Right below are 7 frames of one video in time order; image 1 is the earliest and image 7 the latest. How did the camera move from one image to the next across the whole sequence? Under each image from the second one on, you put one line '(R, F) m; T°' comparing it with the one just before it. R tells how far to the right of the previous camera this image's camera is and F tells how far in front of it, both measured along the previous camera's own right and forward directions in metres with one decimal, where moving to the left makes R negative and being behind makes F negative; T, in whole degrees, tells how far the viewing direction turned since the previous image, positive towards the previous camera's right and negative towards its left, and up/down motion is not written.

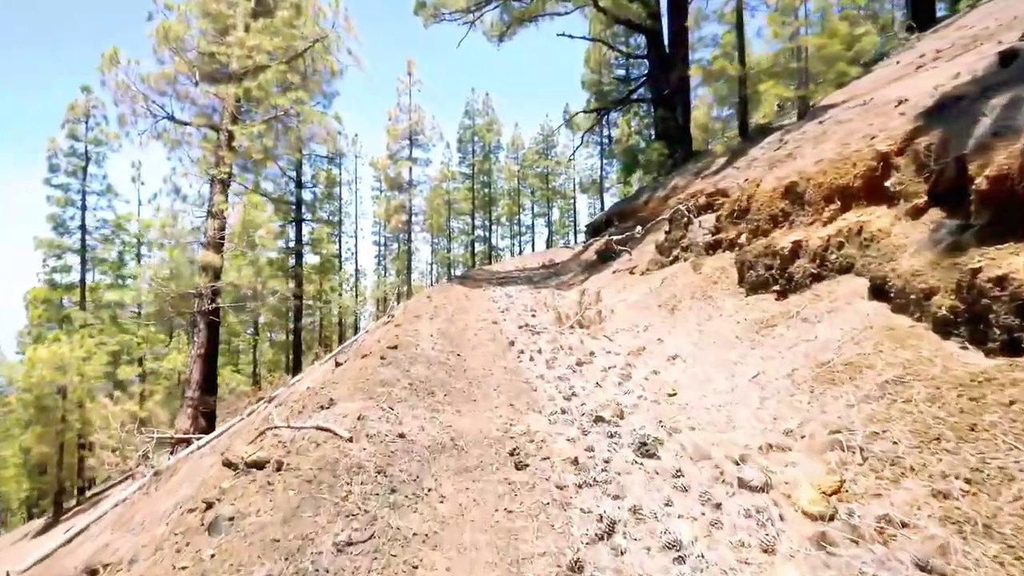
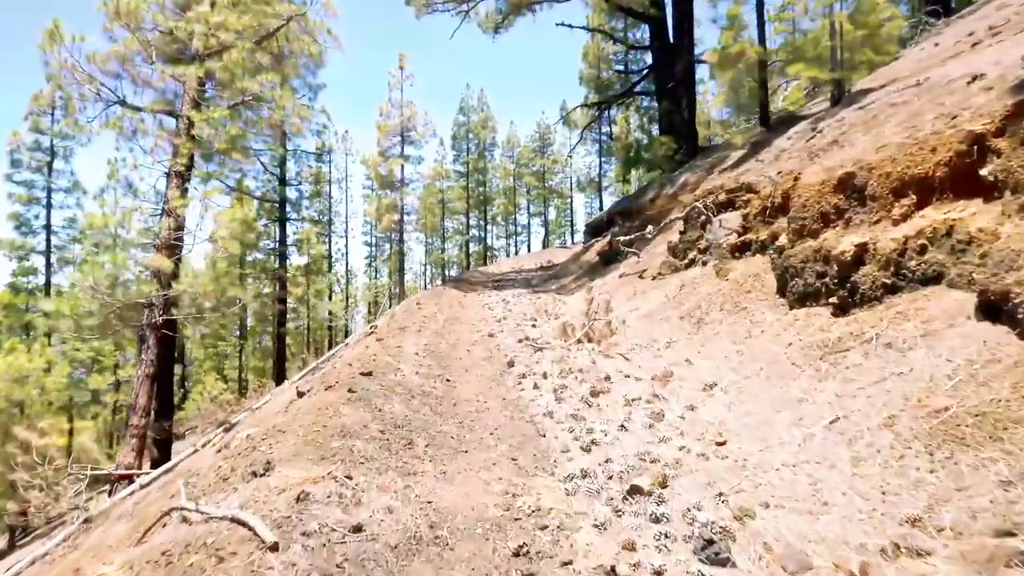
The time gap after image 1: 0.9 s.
(0.0, +1.1) m; 0°
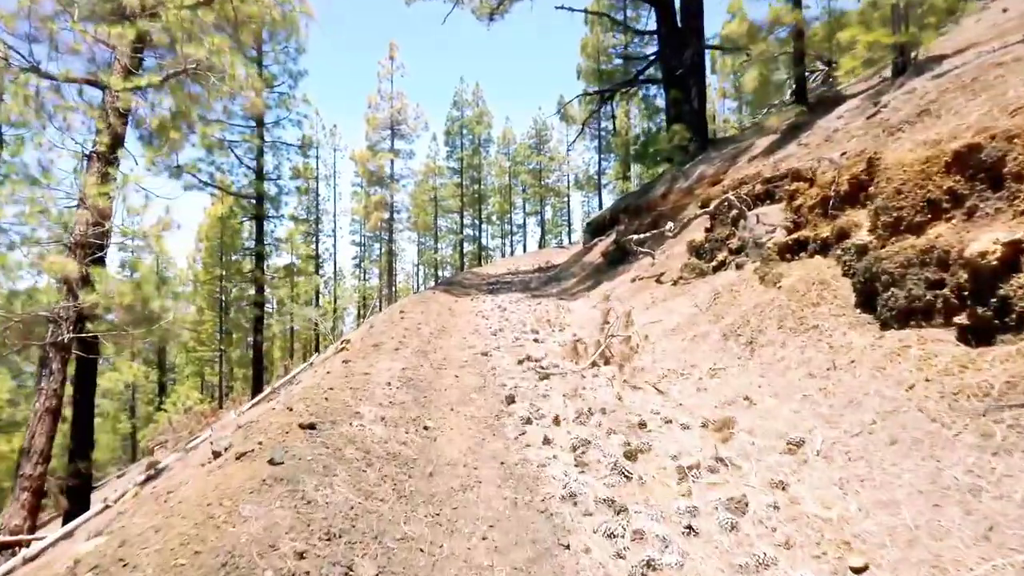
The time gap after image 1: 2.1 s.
(0.0, +1.4) m; 0°
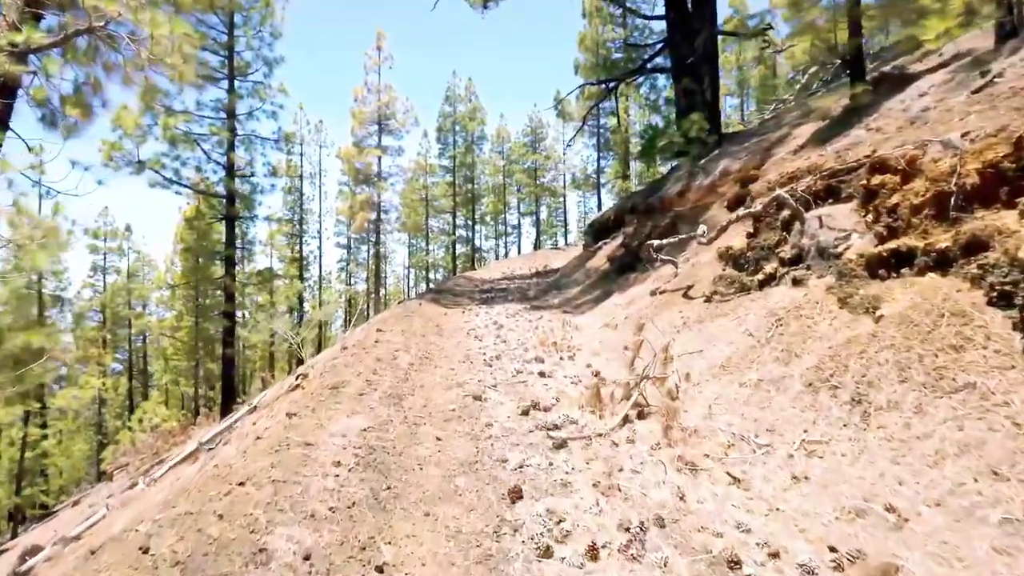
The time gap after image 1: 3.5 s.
(-0.1, +1.6) m; 0°
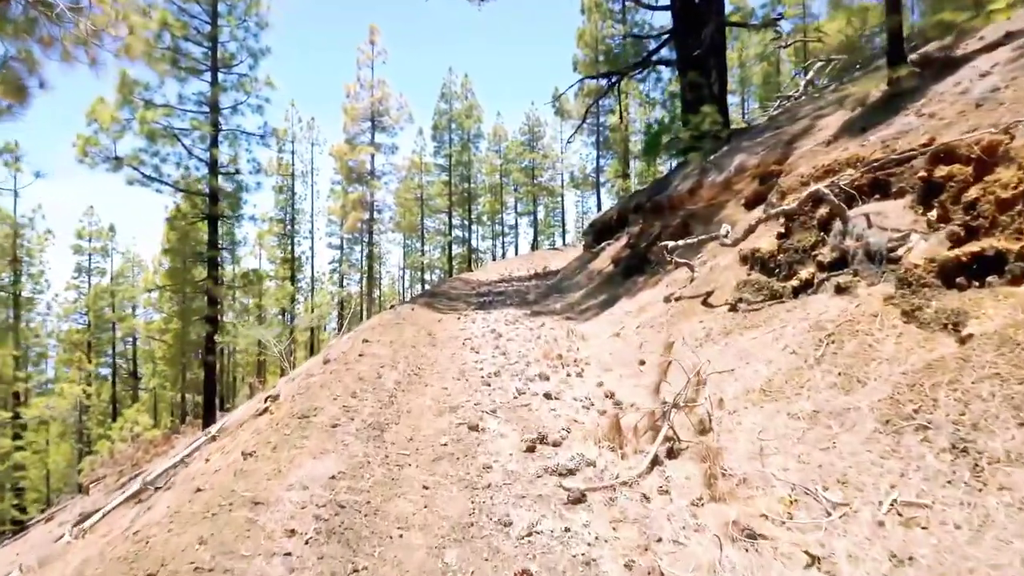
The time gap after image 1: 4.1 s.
(0.0, +0.8) m; 0°
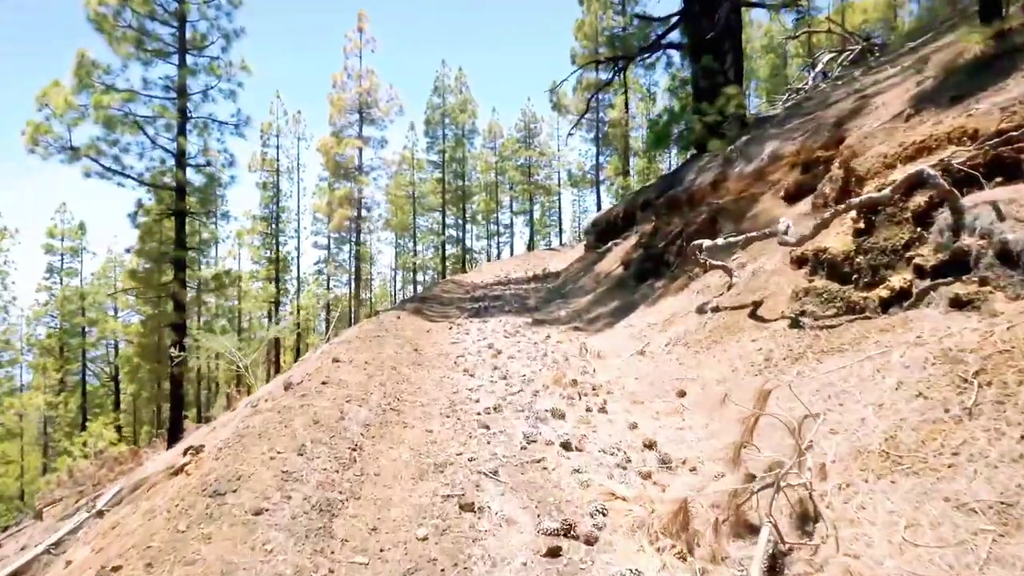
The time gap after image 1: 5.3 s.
(-0.1, +1.4) m; 0°
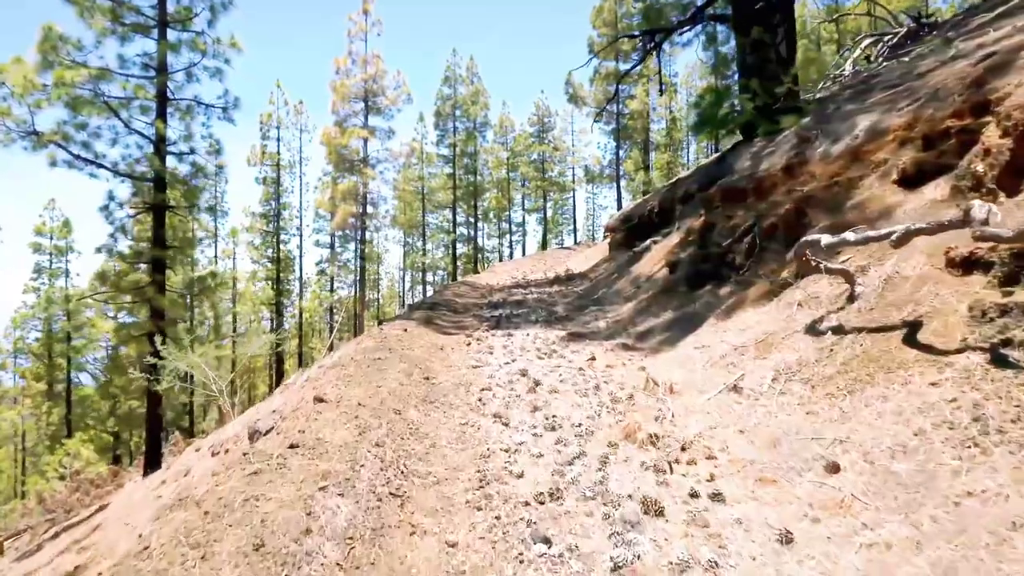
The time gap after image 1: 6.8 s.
(-0.2, +1.7) m; -1°
